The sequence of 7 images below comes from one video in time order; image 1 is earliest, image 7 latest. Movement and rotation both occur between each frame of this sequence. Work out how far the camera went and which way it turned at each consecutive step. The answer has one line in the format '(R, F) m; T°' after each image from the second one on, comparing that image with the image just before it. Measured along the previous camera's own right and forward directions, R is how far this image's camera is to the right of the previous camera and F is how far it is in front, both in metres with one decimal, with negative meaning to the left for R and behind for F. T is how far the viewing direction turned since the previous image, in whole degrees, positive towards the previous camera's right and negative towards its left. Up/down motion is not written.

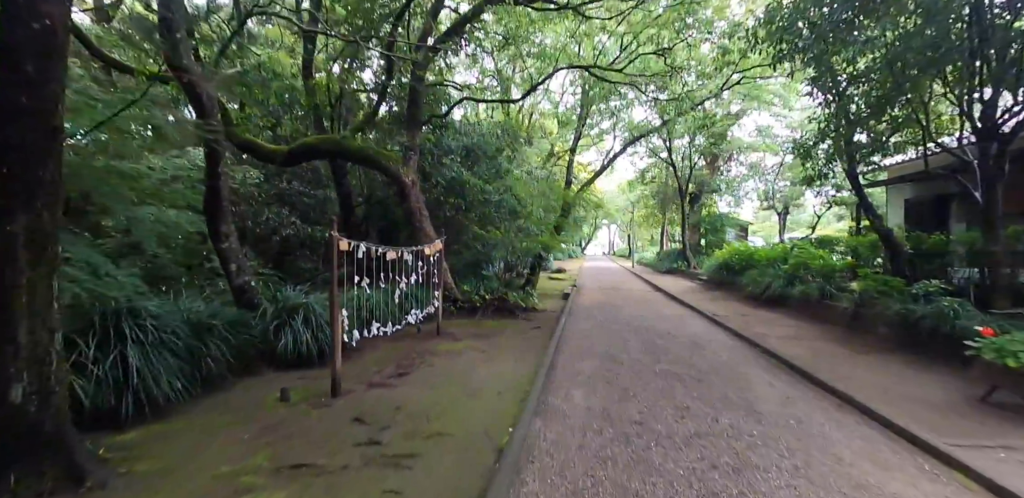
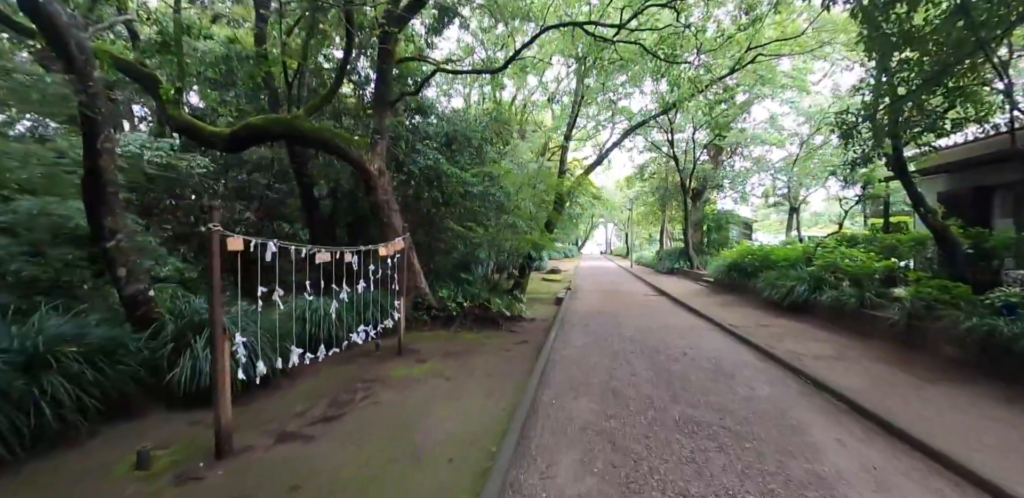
(+0.3, +1.3) m; 0°
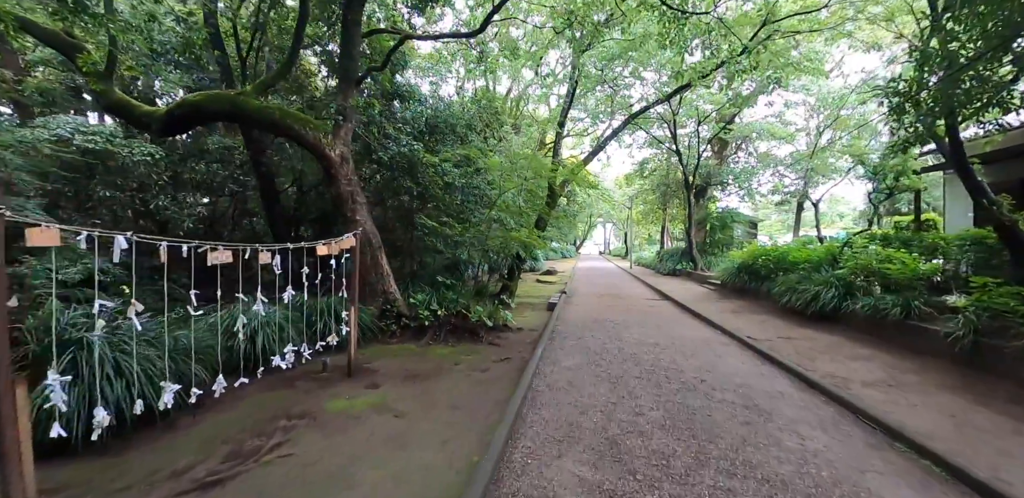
(+0.3, +1.1) m; 0°
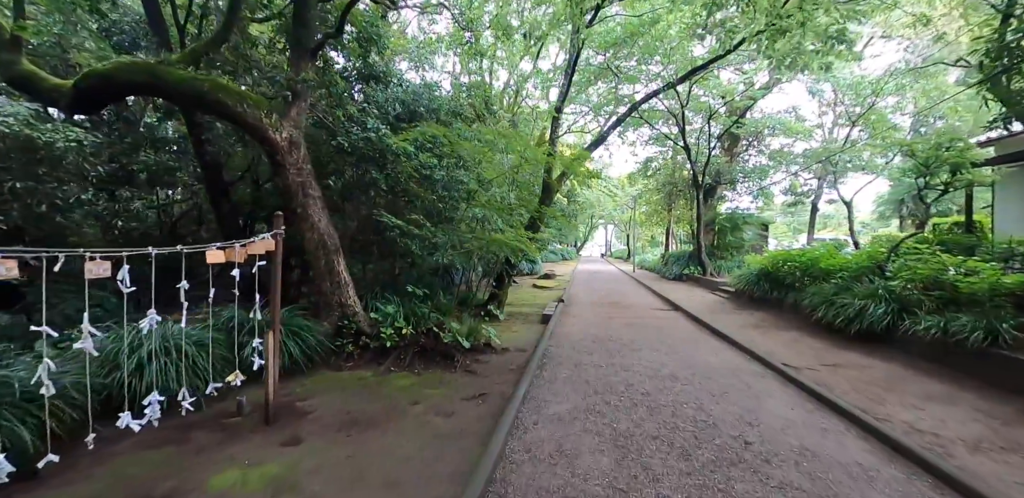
(+0.2, +1.2) m; 0°
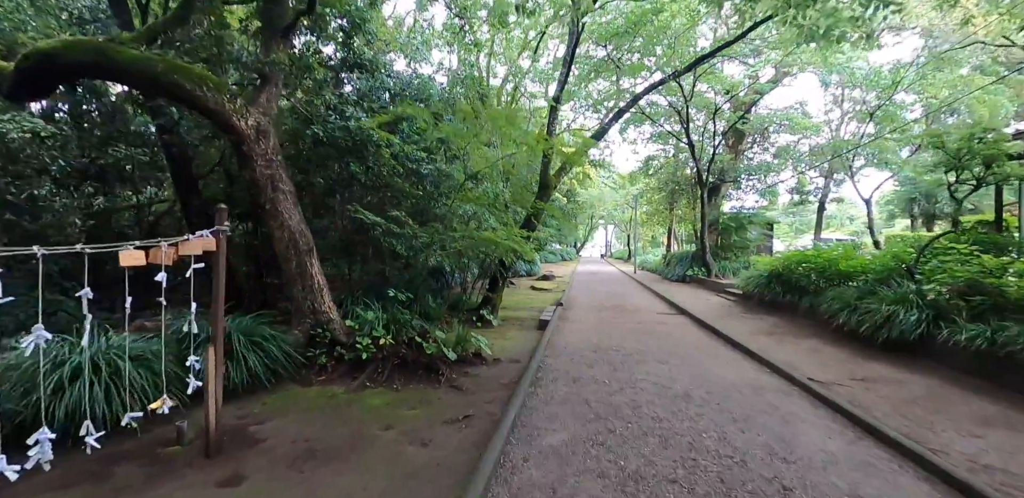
(+0.1, +0.6) m; 0°
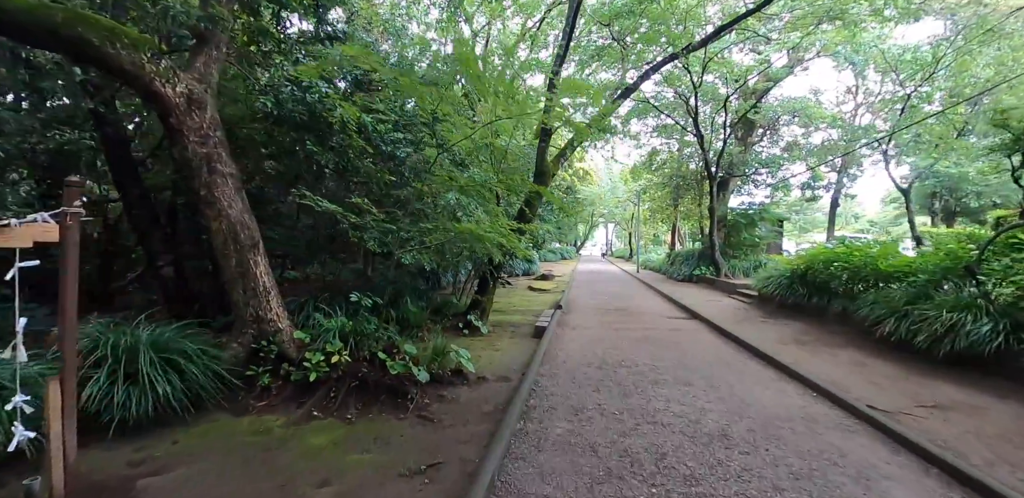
(+0.1, +0.9) m; 0°
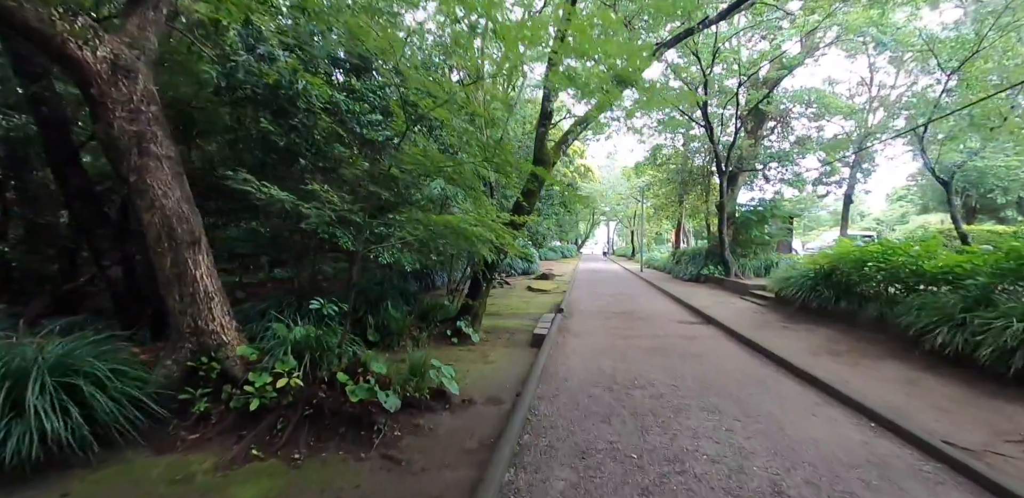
(+0.1, +0.7) m; 0°
